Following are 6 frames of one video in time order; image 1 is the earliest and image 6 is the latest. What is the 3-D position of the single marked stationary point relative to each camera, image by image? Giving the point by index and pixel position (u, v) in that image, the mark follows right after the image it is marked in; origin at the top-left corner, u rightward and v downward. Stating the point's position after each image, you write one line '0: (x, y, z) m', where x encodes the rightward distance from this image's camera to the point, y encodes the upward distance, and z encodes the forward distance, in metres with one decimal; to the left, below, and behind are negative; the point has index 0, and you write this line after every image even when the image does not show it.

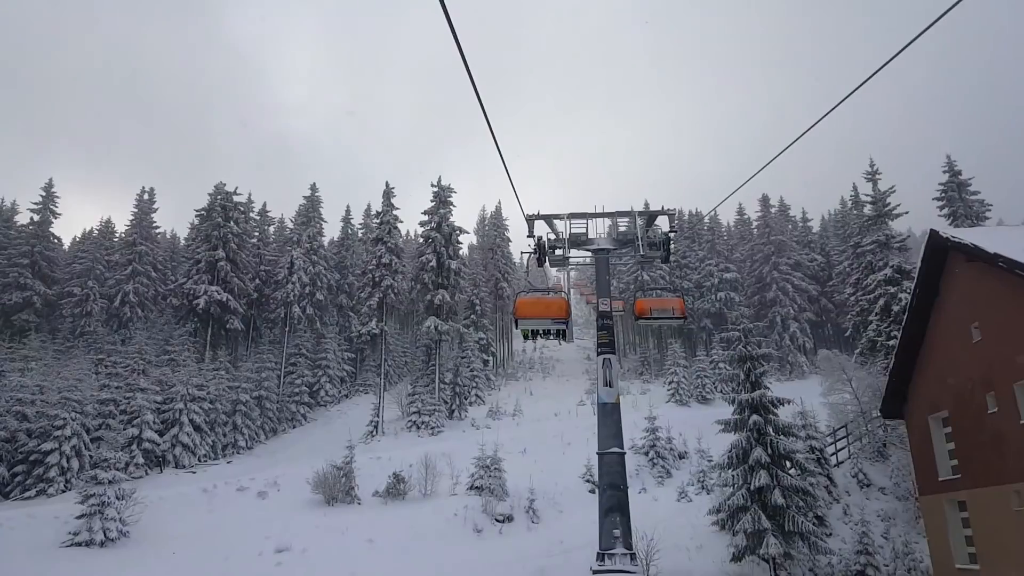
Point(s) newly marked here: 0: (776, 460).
0: (+5.4, -3.5, +15.9) m
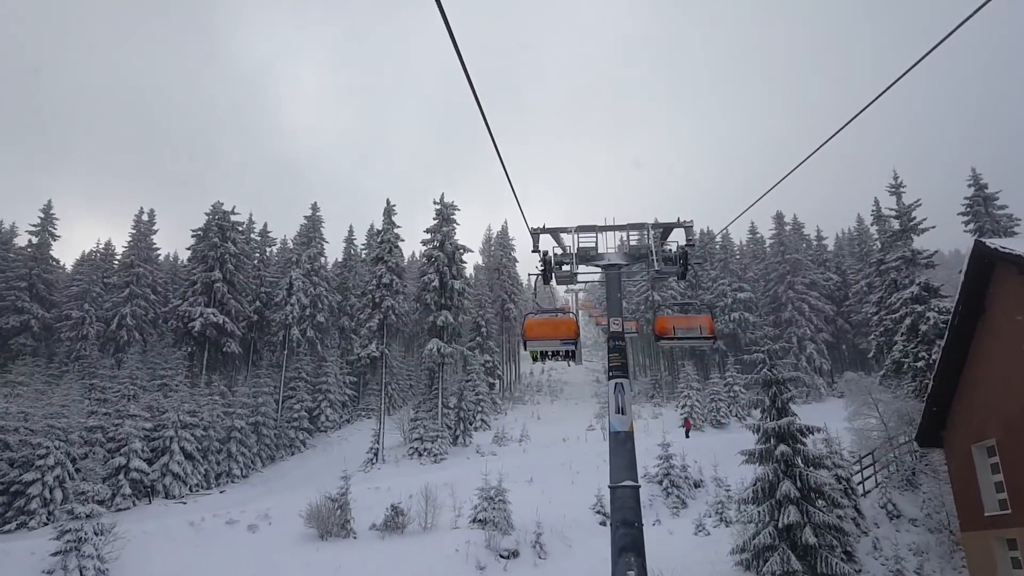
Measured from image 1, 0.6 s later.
0: (+5.4, -3.8, +14.5) m
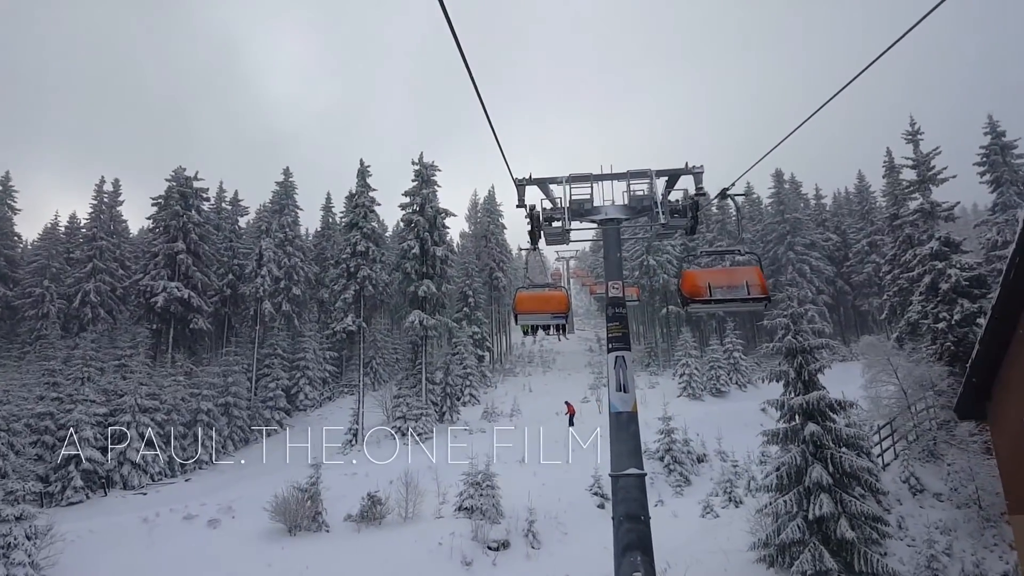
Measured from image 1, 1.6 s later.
0: (+5.2, -3.1, +12.4) m
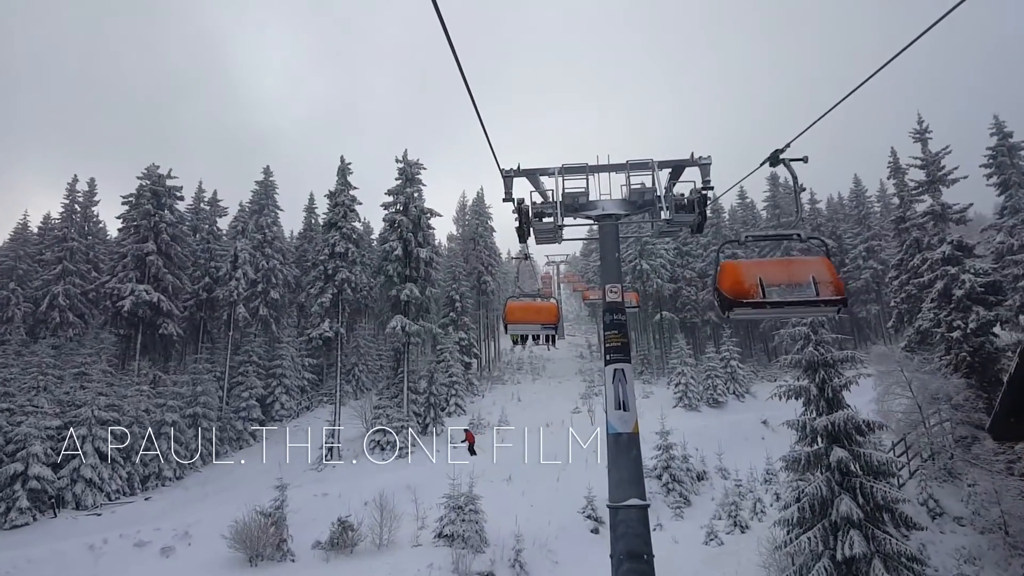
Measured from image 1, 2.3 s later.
0: (+5.0, -3.1, +10.8) m
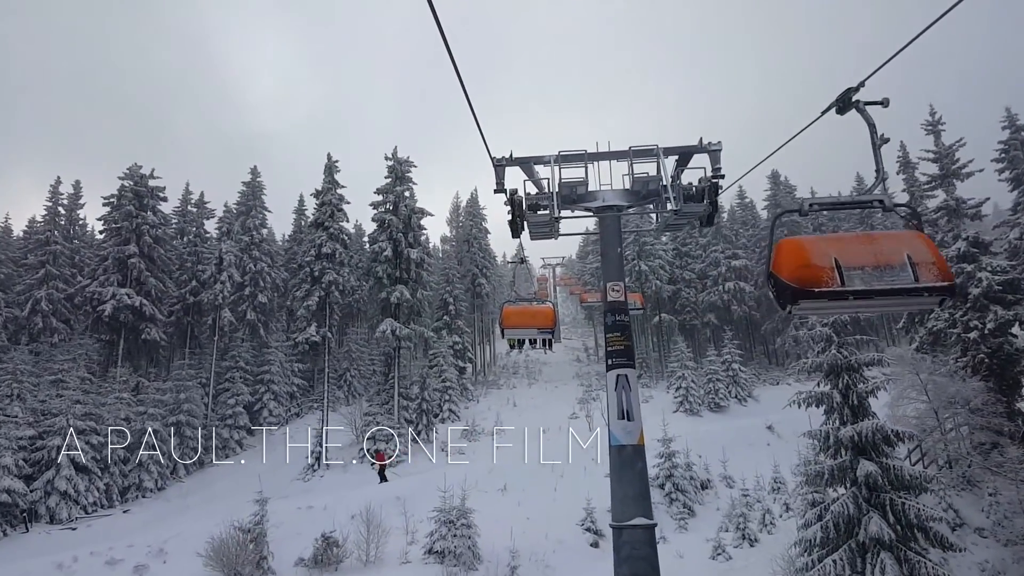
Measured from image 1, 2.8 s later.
0: (+4.9, -3.1, +9.8) m
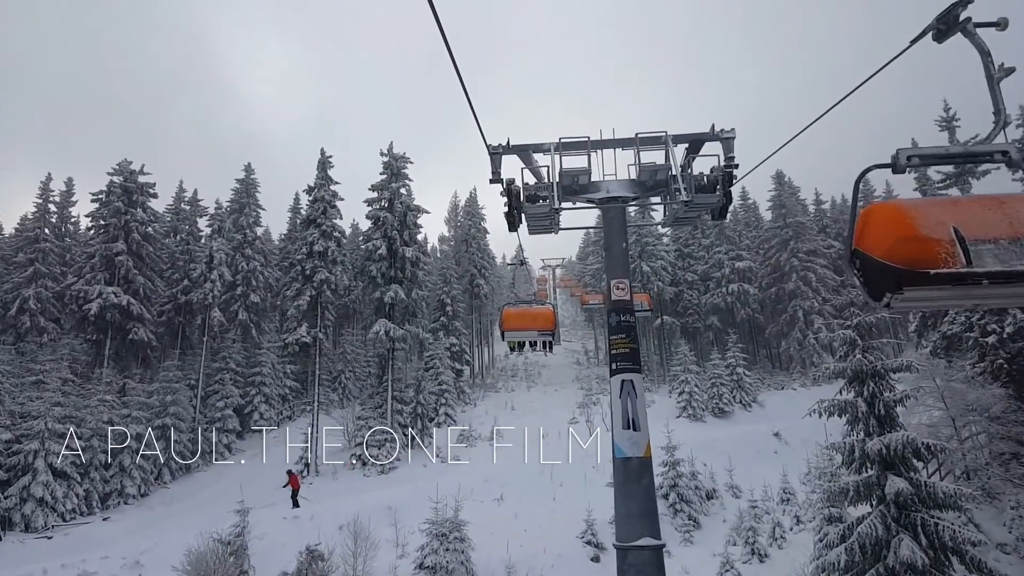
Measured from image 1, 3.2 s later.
0: (+4.8, -3.1, +8.9) m
